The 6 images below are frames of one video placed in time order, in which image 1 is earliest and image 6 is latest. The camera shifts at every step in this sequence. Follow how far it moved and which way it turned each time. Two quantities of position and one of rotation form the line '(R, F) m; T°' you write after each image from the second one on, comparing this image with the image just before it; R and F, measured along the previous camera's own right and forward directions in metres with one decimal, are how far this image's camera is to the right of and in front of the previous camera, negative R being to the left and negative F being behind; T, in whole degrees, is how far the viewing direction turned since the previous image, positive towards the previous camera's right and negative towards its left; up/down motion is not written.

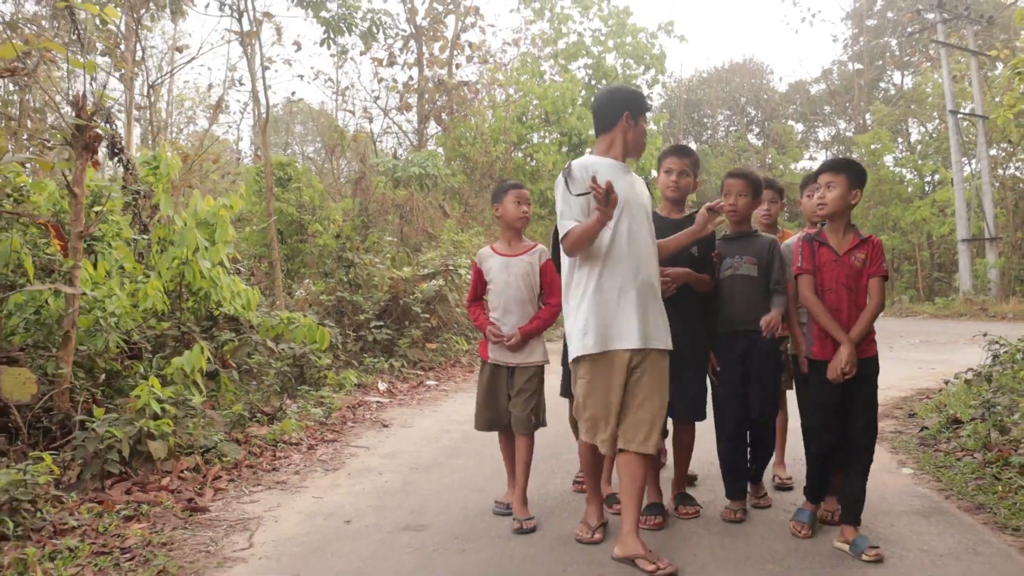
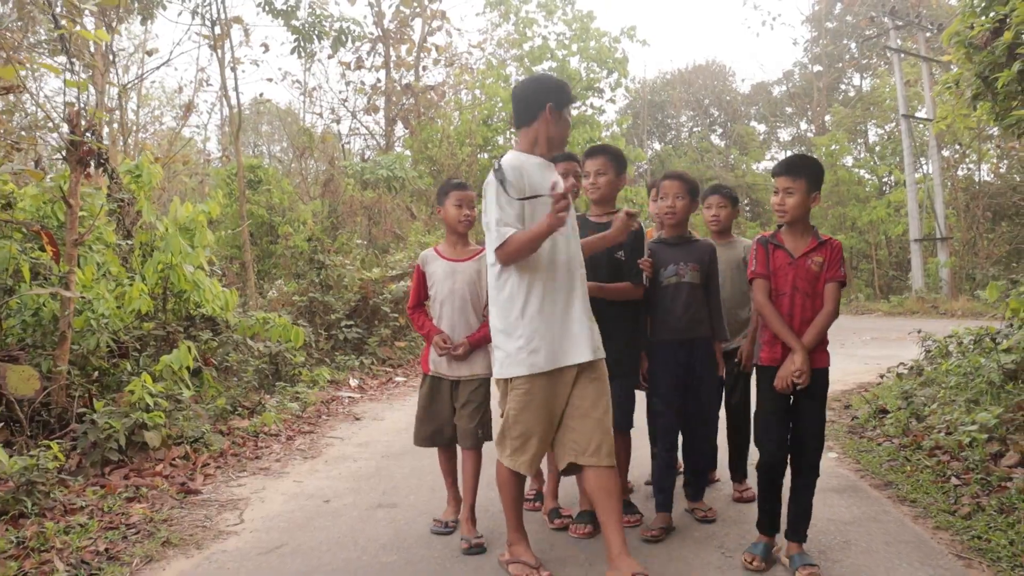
(0.0, -0.4) m; +2°
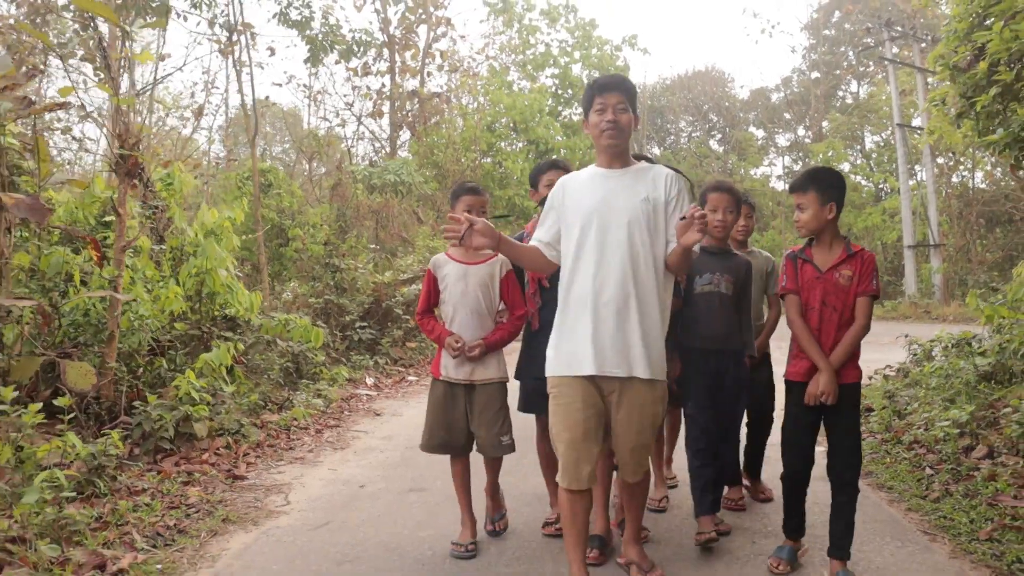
(-0.1, -0.4) m; 0°
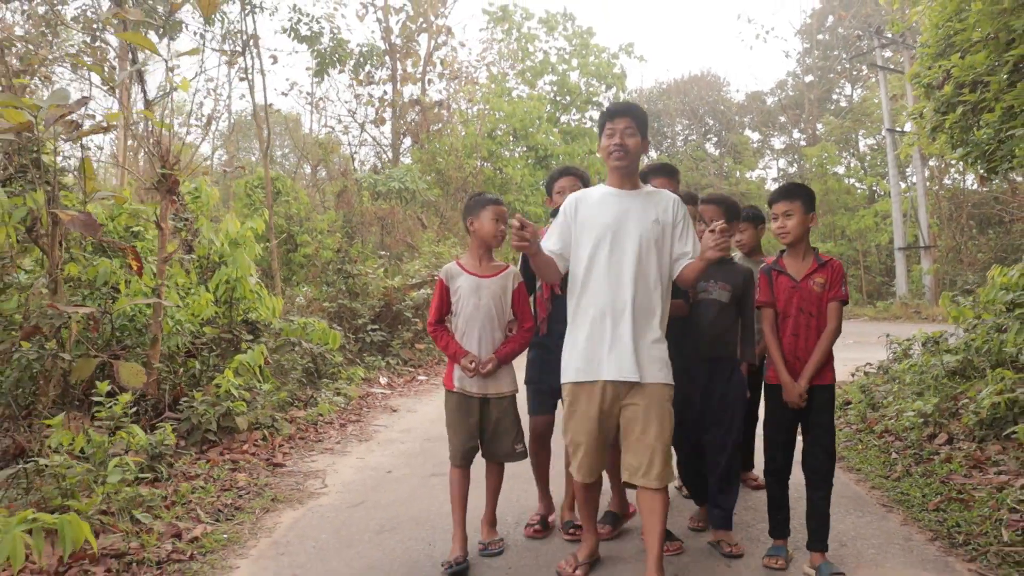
(-0.1, -0.4) m; 0°
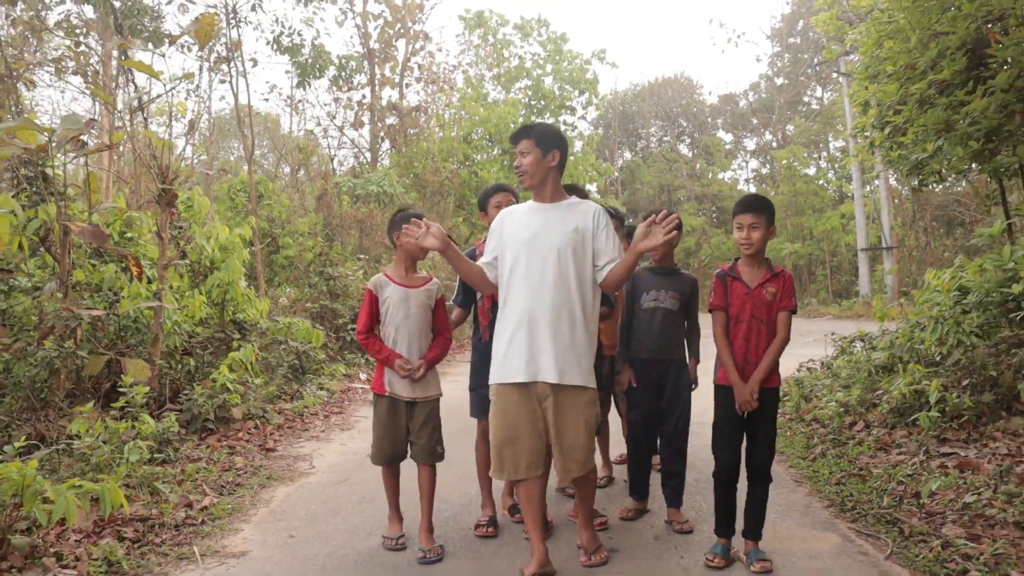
(+0.1, -0.6) m; +2°
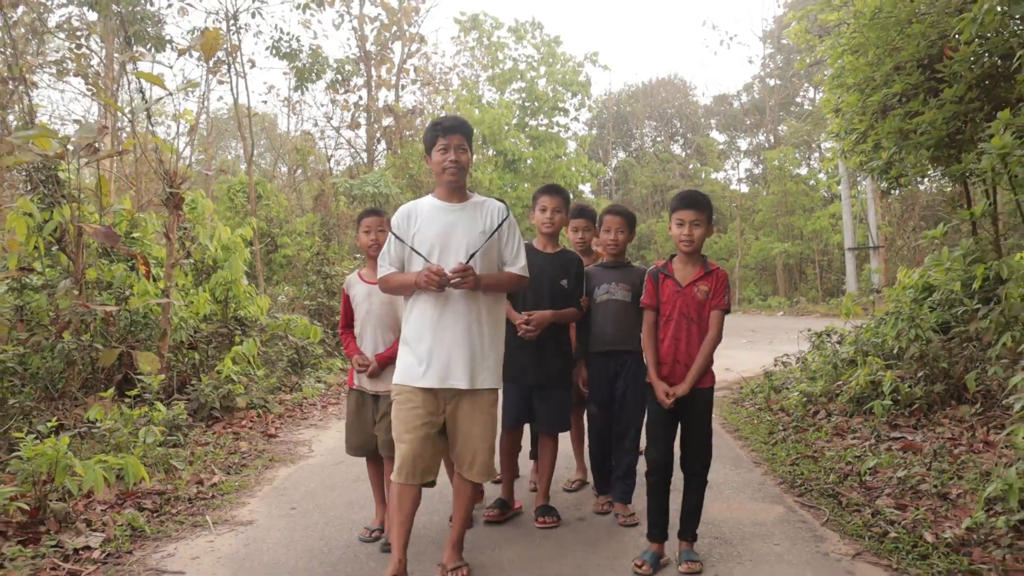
(+0.1, -0.4) m; 0°
